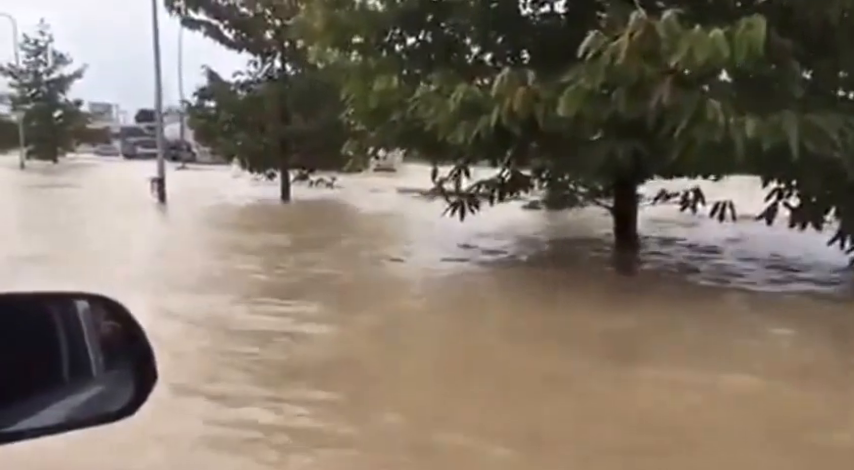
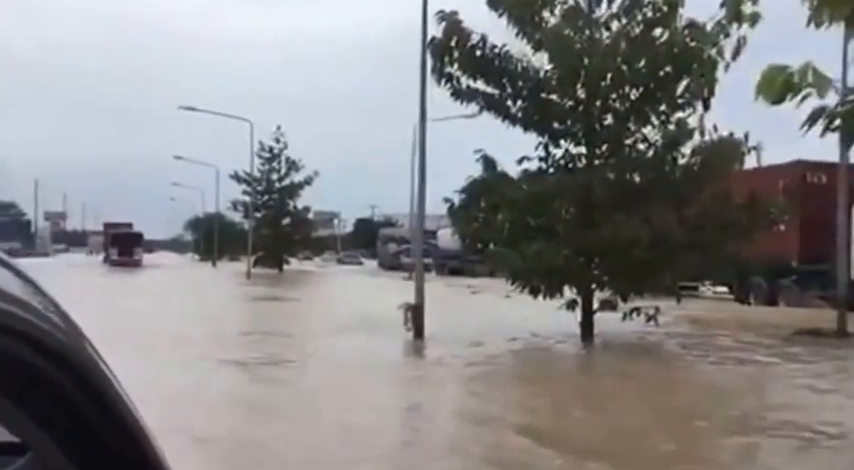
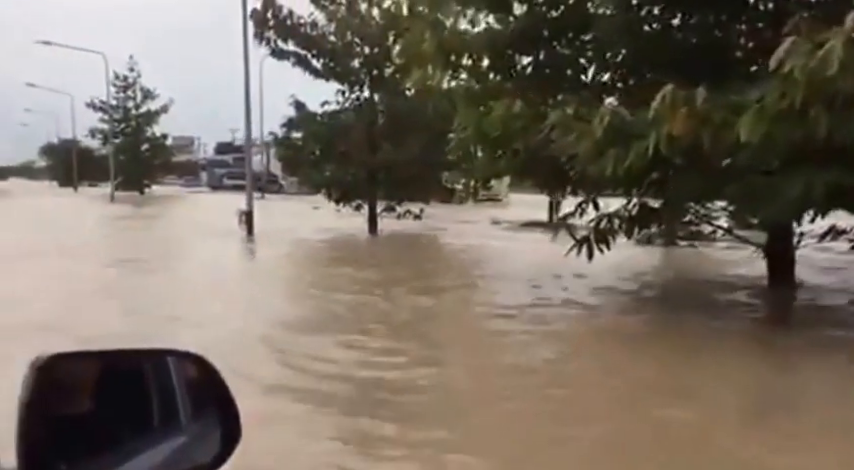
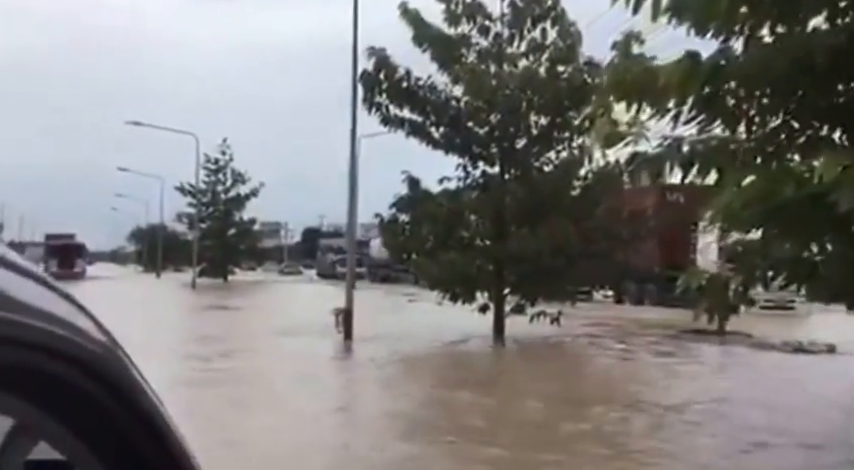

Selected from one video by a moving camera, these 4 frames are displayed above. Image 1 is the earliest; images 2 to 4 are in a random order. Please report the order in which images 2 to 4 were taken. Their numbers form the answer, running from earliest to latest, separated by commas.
3, 4, 2
